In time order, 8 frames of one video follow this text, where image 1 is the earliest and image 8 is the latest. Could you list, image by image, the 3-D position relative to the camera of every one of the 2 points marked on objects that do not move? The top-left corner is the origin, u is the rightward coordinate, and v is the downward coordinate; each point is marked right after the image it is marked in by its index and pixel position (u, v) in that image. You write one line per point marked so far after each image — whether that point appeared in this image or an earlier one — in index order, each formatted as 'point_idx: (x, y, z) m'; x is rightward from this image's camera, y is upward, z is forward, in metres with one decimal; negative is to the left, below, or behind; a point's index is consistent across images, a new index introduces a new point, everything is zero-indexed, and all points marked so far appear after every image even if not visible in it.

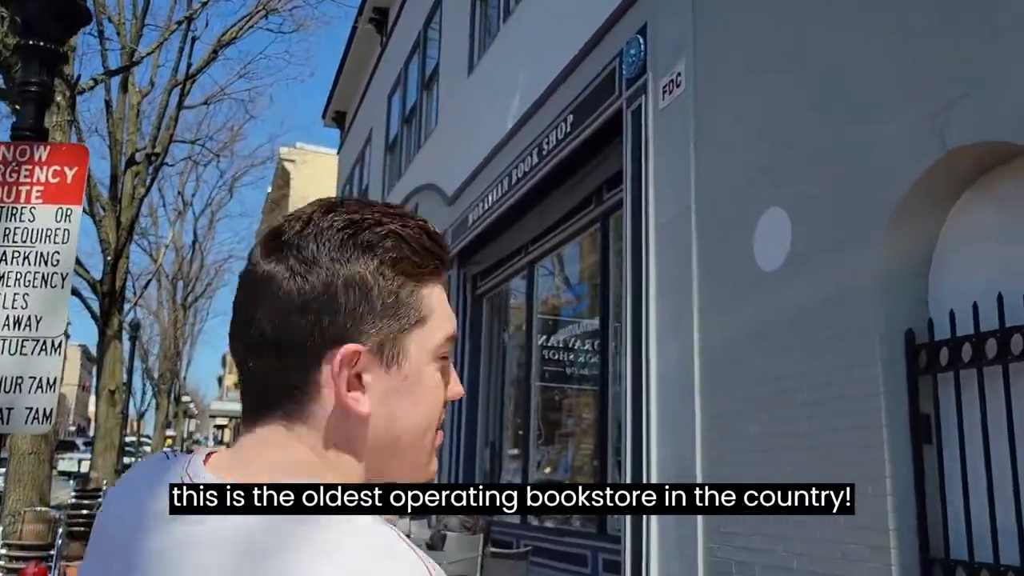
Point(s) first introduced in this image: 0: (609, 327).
0: (+0.8, -0.3, +6.5) m
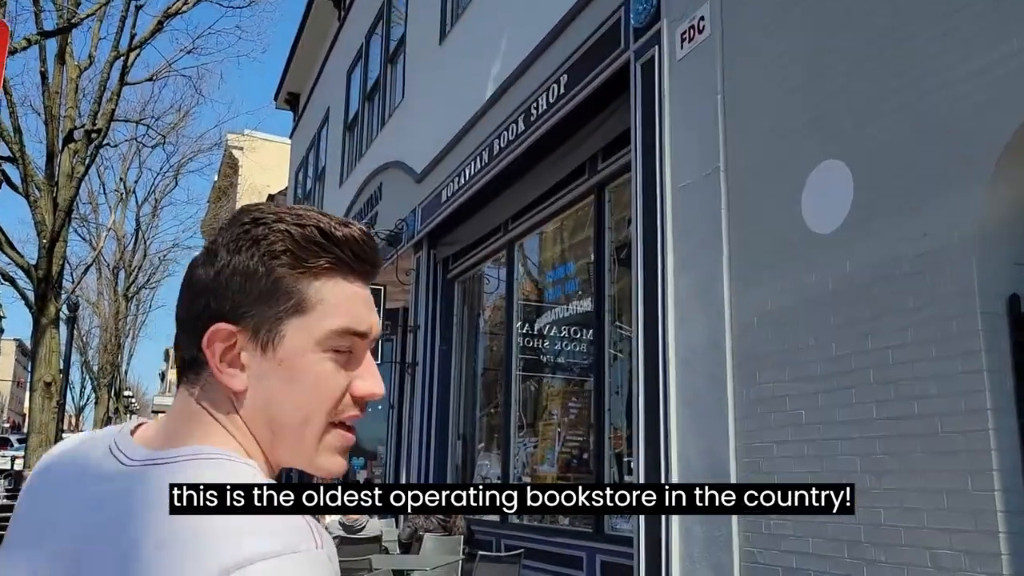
0: (+0.7, -0.1, +5.9) m
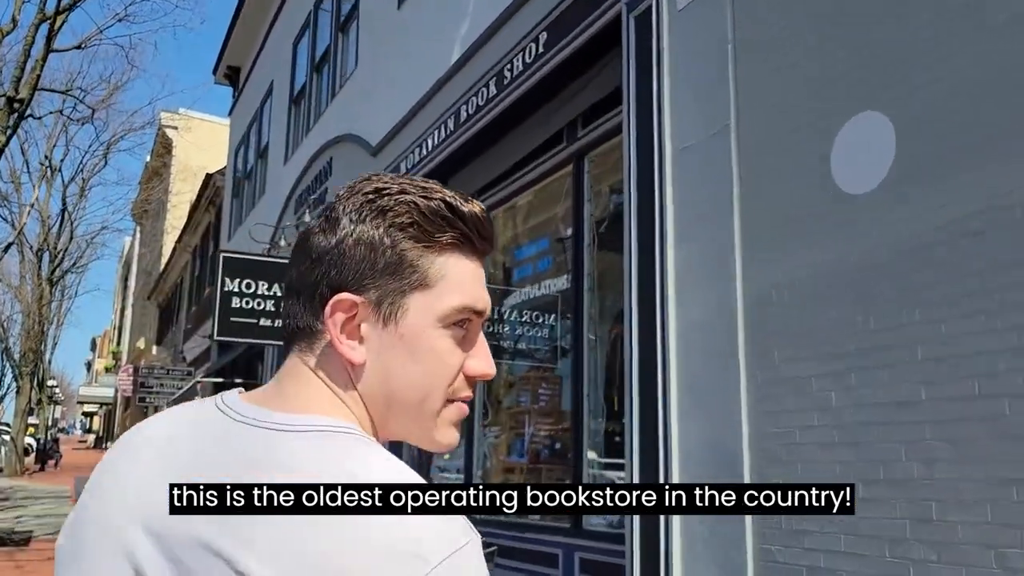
0: (+0.5, 0.0, +5.5) m
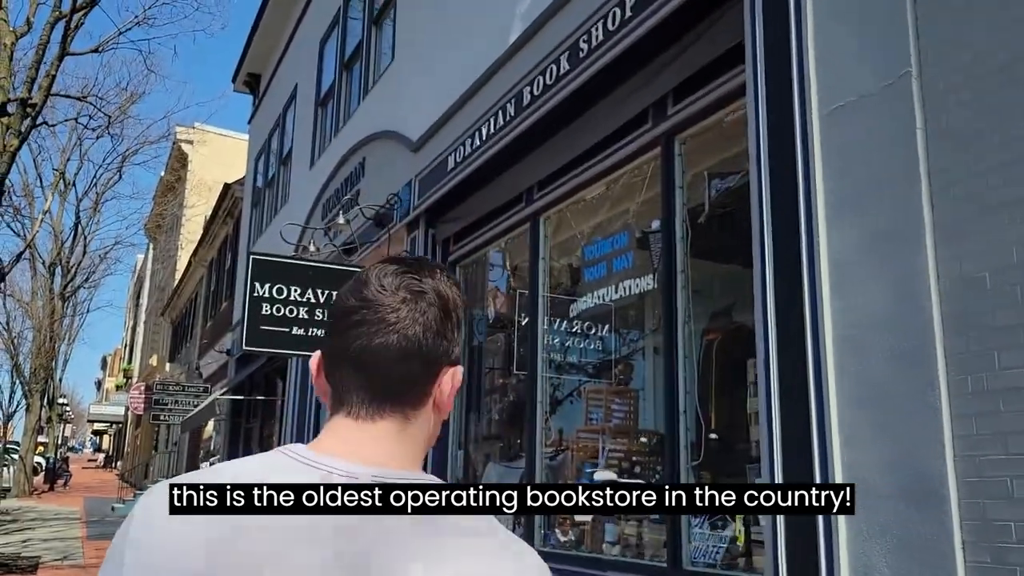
0: (+0.9, 0.0, +4.8) m
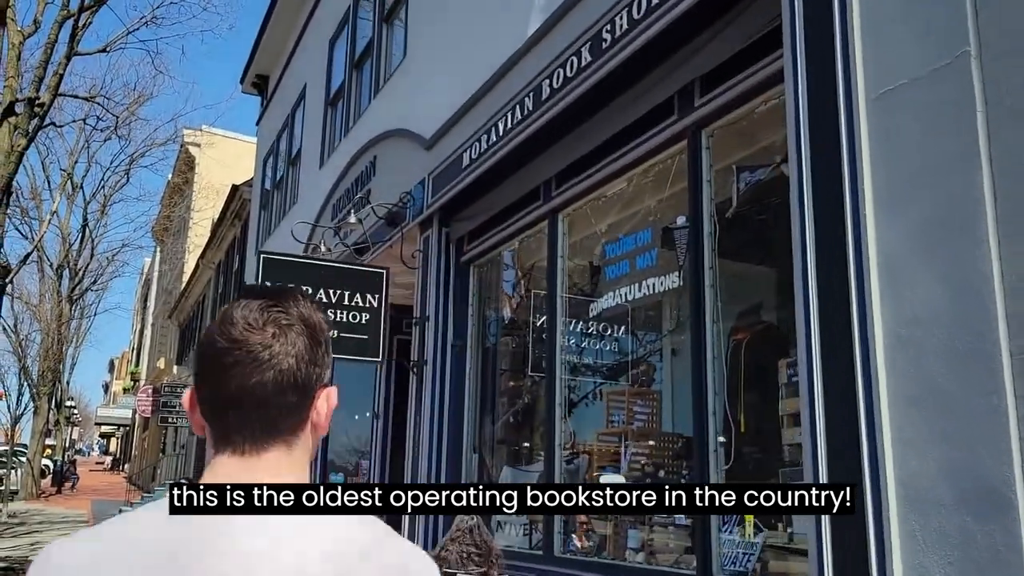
0: (+1.1, 0.0, +4.6) m
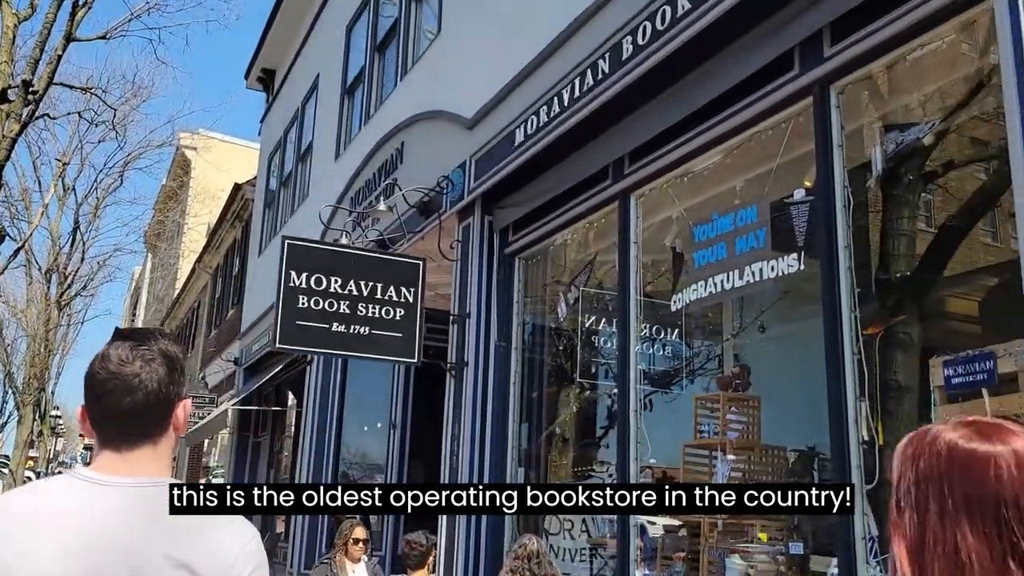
0: (+1.5, +0.1, +3.9) m
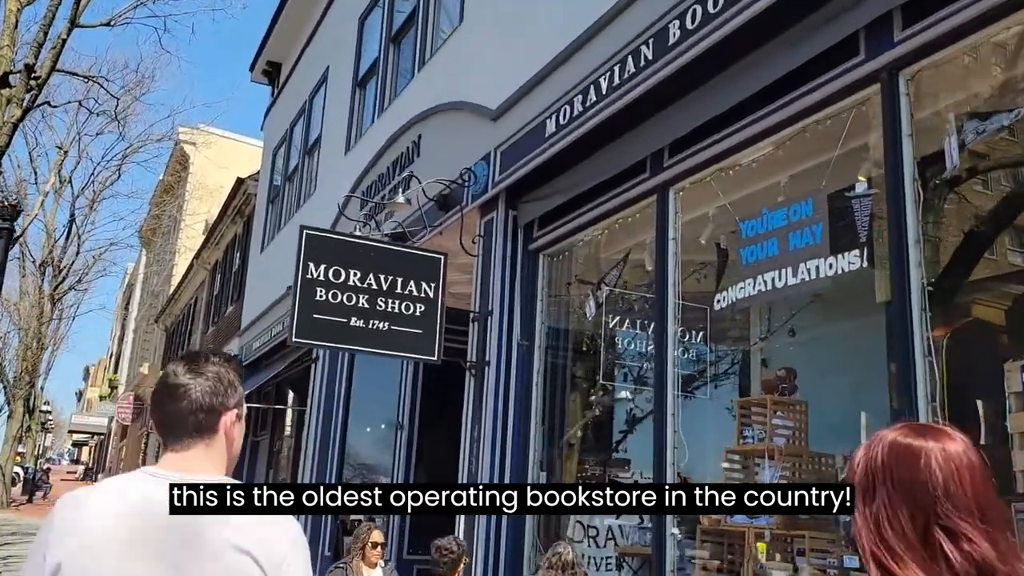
0: (+1.7, +0.1, +3.6) m
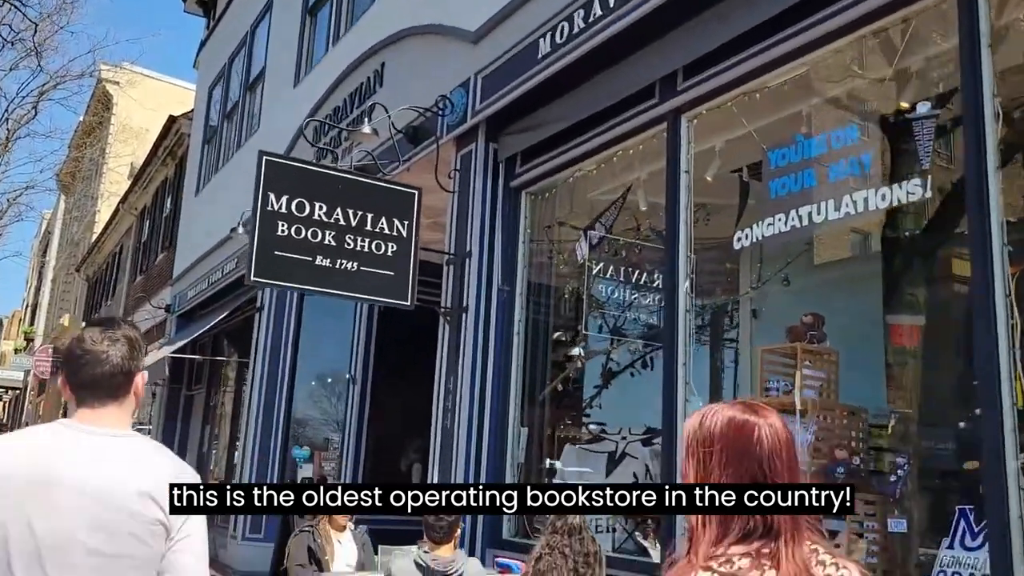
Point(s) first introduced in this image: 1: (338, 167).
0: (+1.8, +0.3, +3.2) m
1: (-1.1, +0.8, +5.7) m
